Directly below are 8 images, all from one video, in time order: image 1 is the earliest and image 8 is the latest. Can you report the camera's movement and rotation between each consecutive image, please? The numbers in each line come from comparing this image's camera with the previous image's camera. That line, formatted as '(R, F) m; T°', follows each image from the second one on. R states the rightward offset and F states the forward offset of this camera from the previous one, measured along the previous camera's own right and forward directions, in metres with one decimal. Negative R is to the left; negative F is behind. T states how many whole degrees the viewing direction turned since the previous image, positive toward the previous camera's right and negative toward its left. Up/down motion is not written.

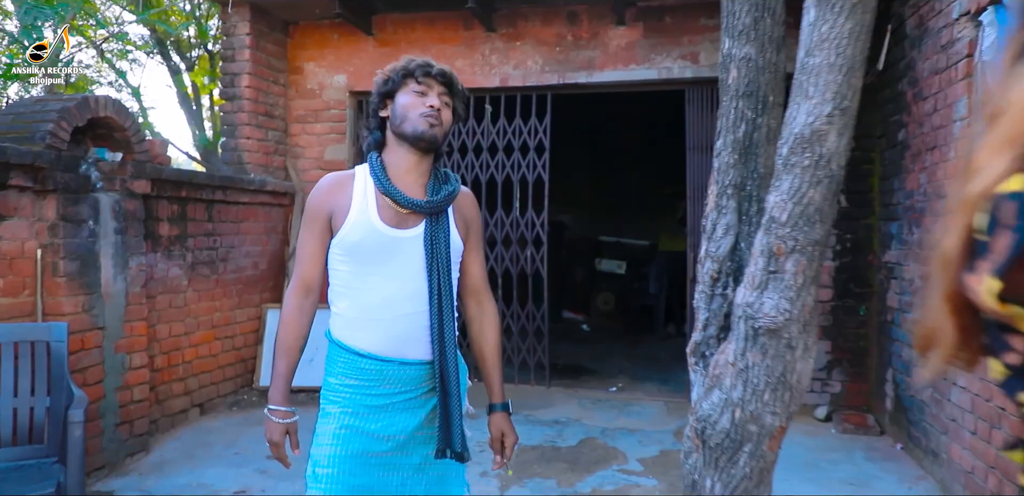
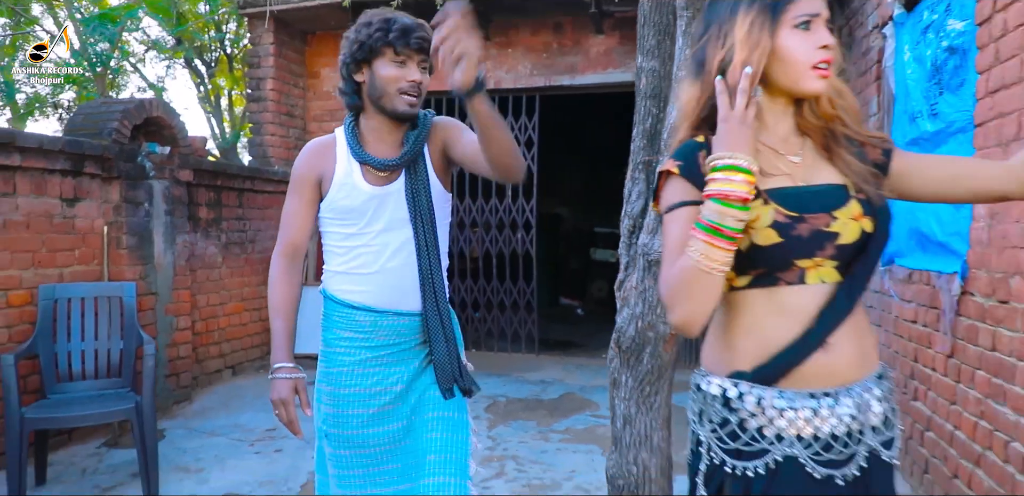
(+0.1, -0.6) m; -1°
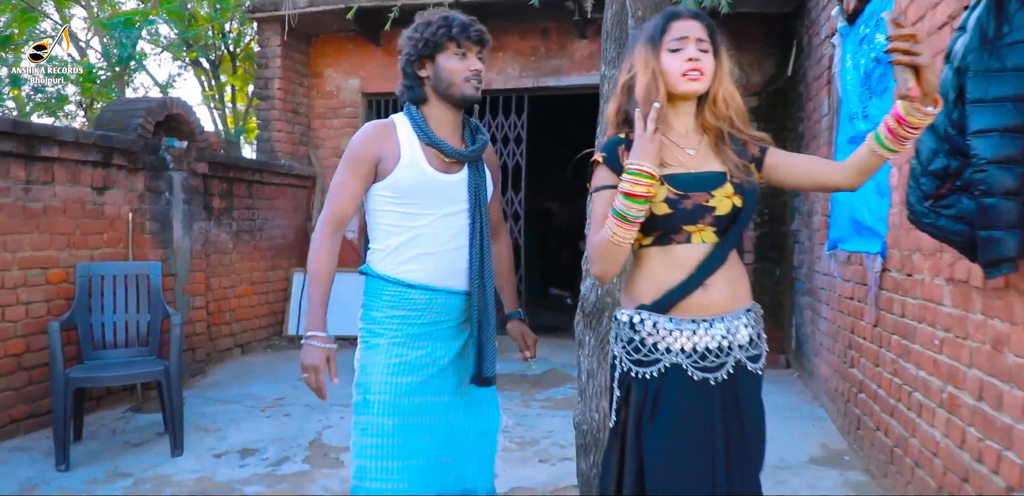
(+0.1, -0.4) m; 0°
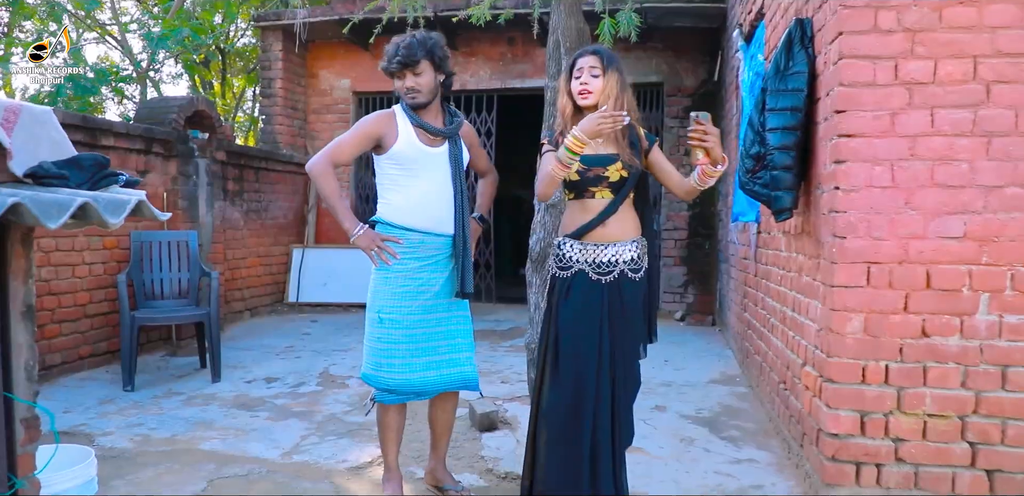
(0.0, -0.9) m; +2°
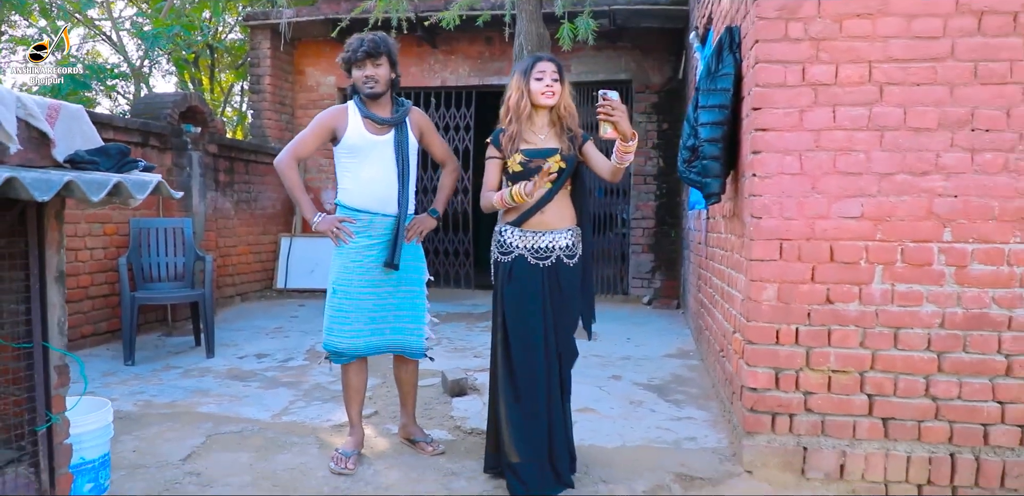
(+0.1, -0.4) m; +1°
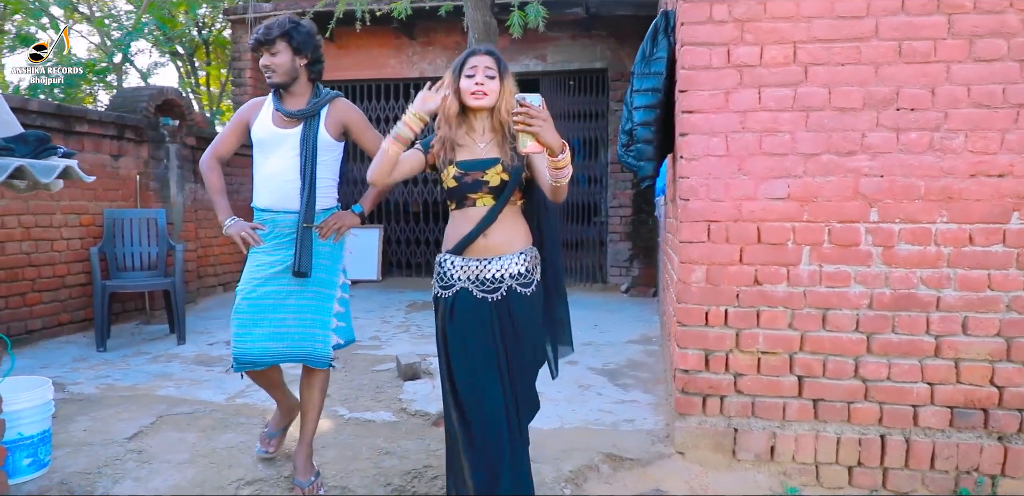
(+0.3, 0.0) m; -2°
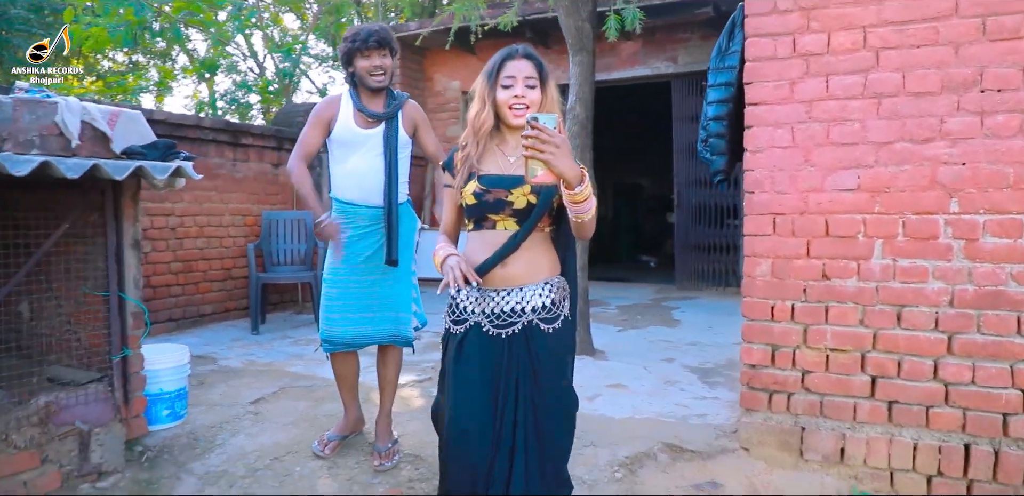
(+0.4, -0.1) m; -14°
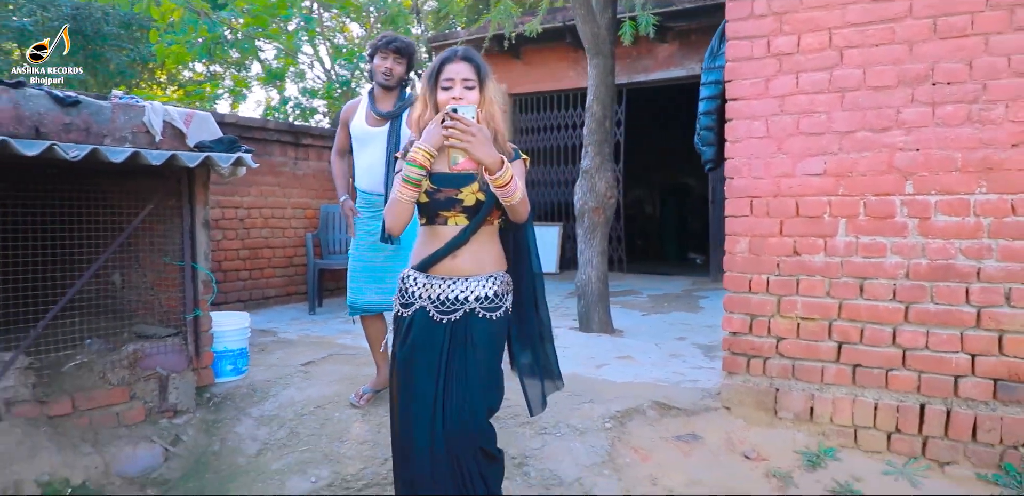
(+0.3, -0.4) m; -5°
